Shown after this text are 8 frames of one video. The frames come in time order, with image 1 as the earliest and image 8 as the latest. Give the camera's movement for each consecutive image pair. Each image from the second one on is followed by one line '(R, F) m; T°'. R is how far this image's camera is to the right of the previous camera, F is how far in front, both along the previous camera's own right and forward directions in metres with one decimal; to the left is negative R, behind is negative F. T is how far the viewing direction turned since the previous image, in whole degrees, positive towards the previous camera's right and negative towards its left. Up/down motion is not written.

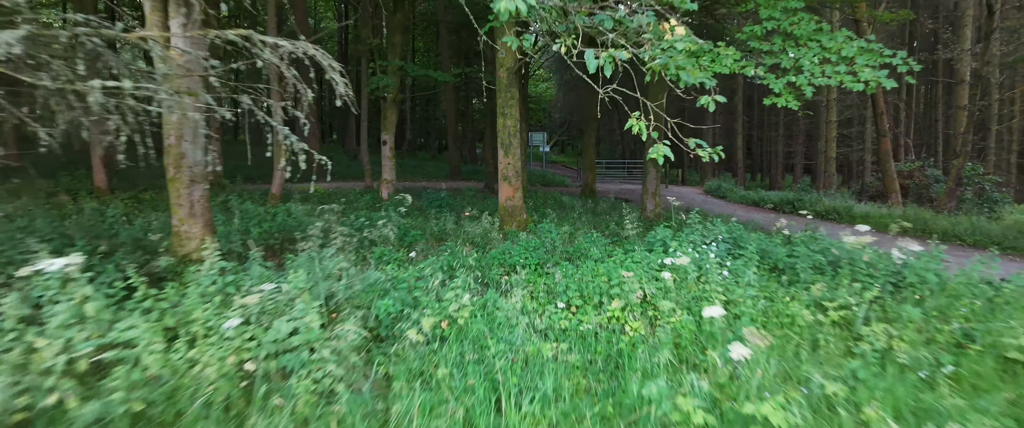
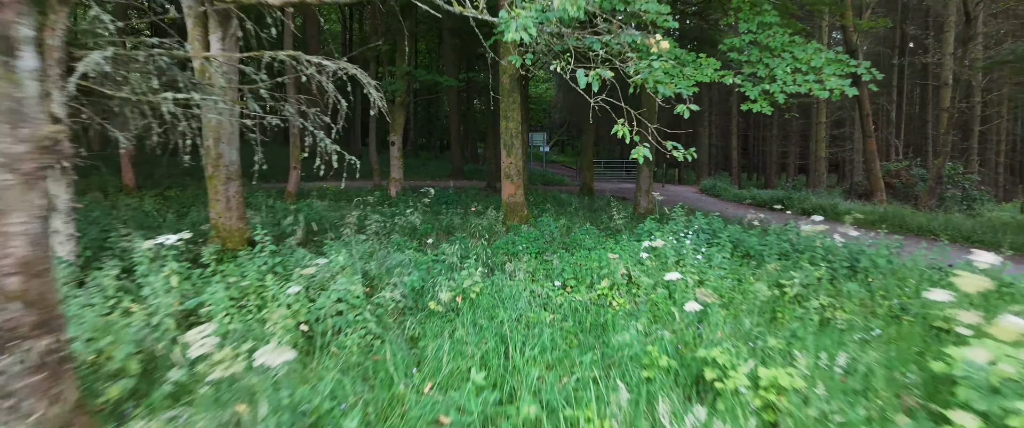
(0.0, -0.7) m; 0°
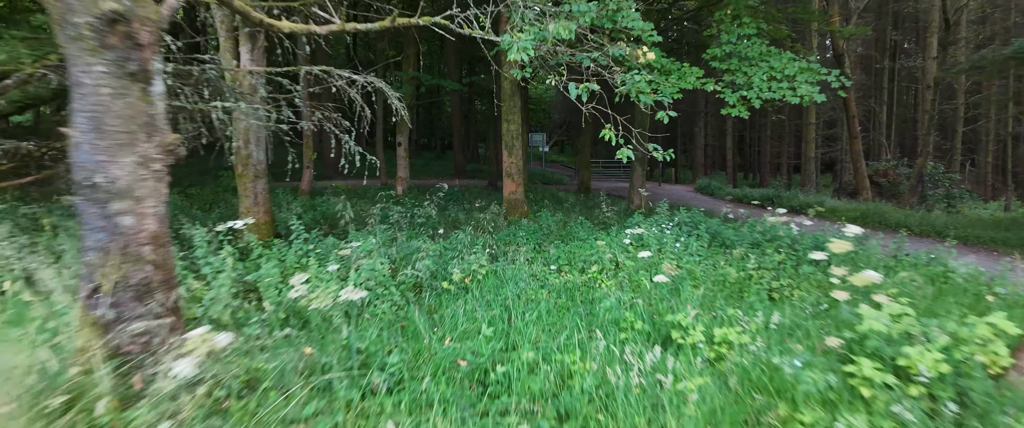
(0.0, -0.7) m; 0°
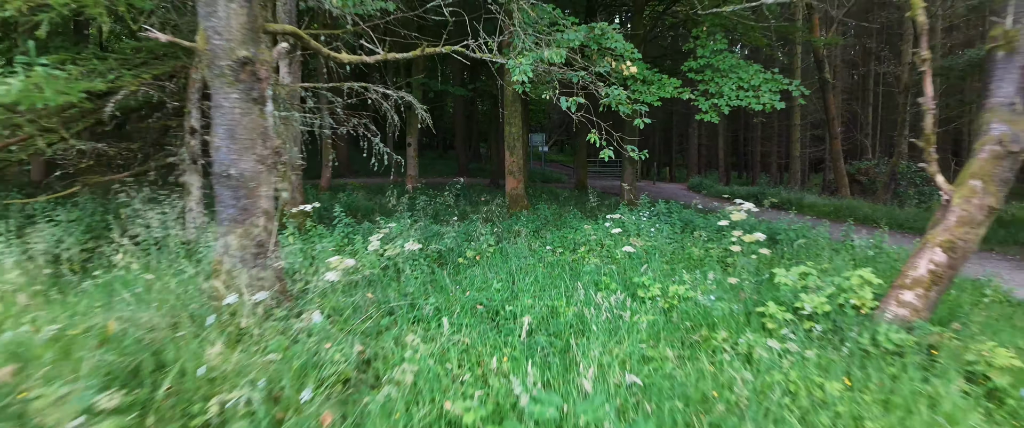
(0.0, -1.1) m; 0°
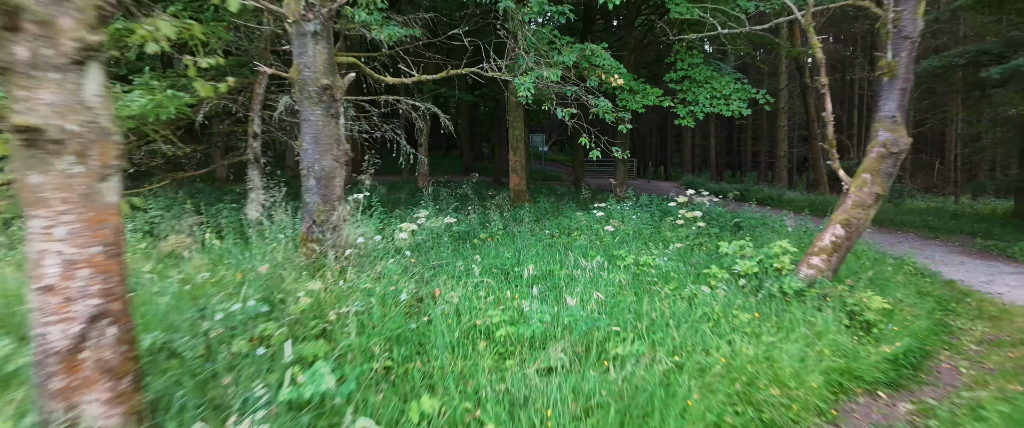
(-0.1, -1.4) m; 0°
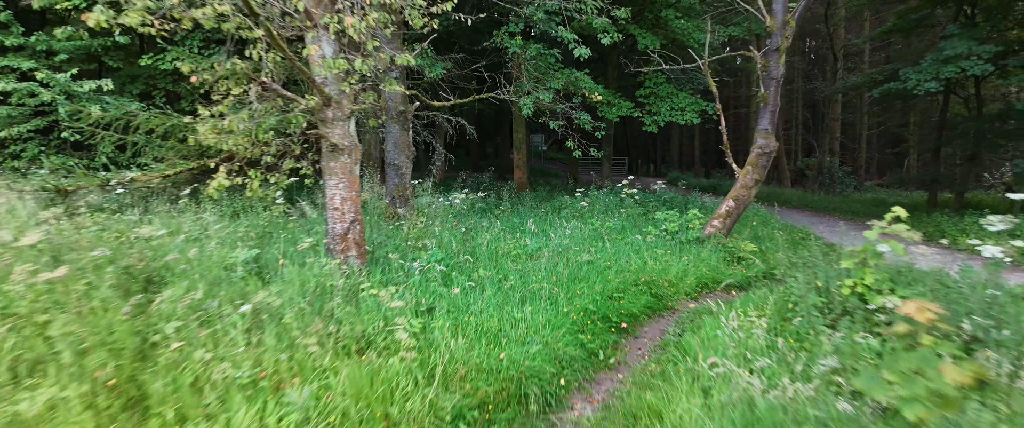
(-0.1, -2.9) m; 0°
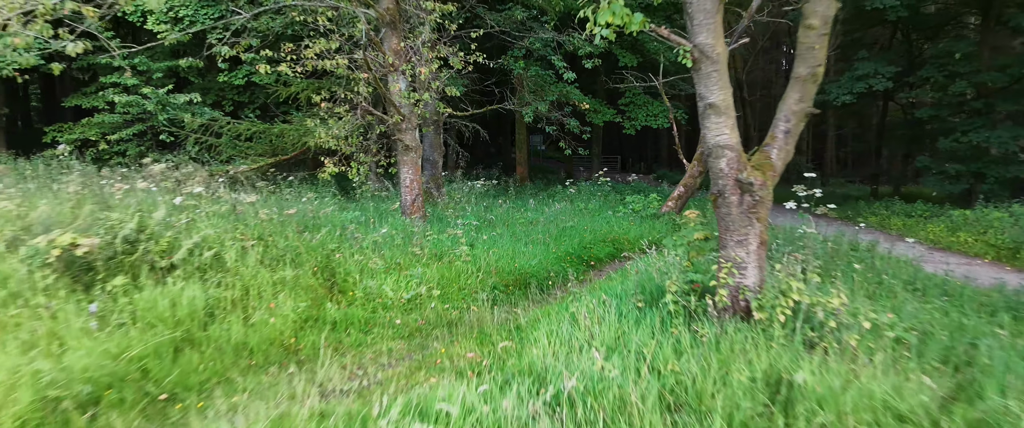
(-0.1, -2.8) m; 0°
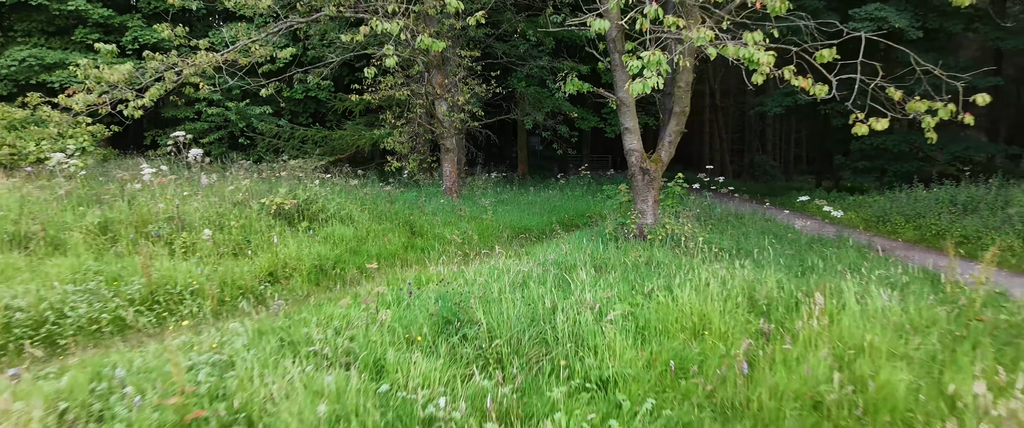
(-0.2, -3.7) m; 0°
